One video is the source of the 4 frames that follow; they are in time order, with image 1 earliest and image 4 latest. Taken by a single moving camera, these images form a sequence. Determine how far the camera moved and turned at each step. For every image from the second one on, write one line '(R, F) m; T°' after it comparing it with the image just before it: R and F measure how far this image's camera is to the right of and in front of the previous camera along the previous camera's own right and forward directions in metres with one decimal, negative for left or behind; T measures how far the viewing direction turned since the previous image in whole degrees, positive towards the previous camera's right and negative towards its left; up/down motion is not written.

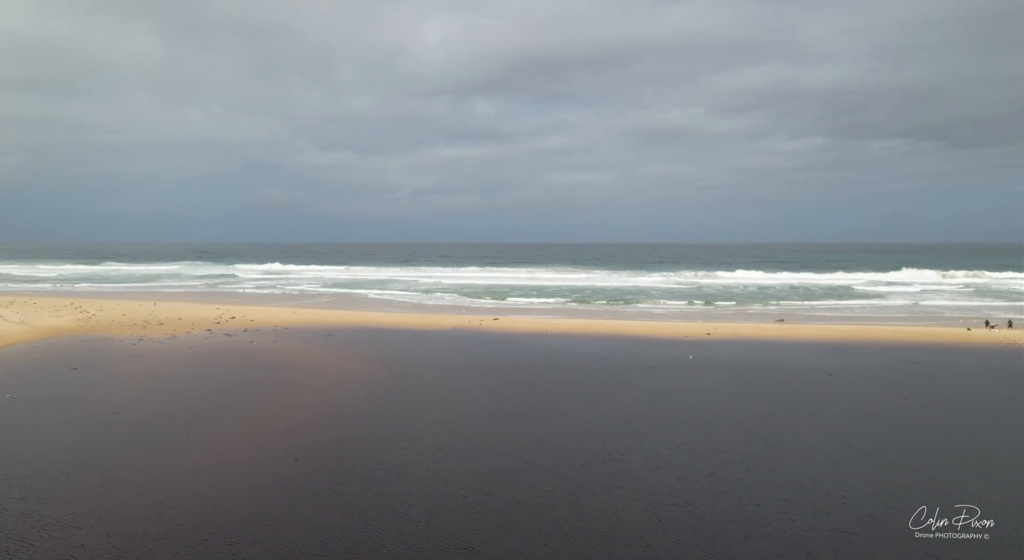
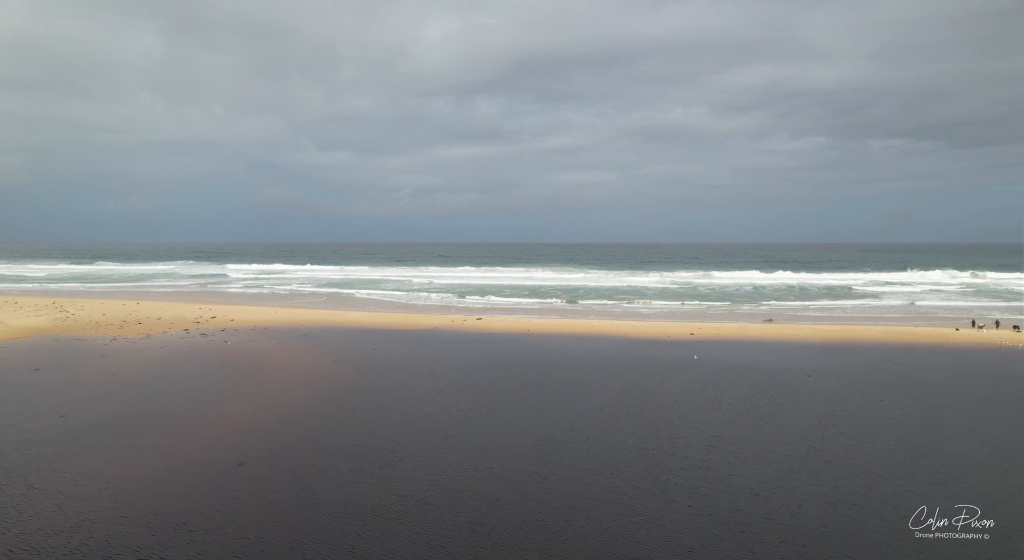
(+0.3, +0.2) m; 0°
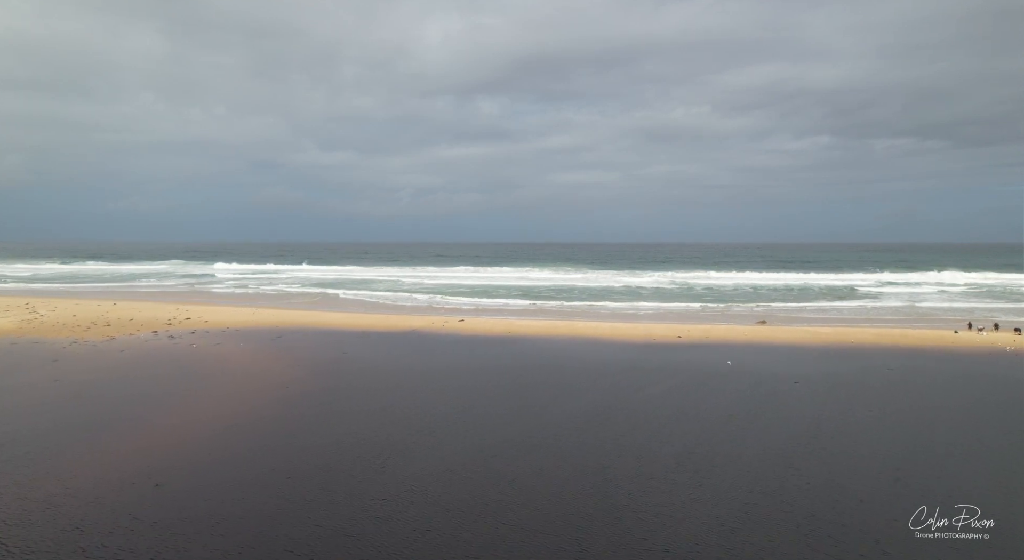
(+0.3, +0.4) m; 0°
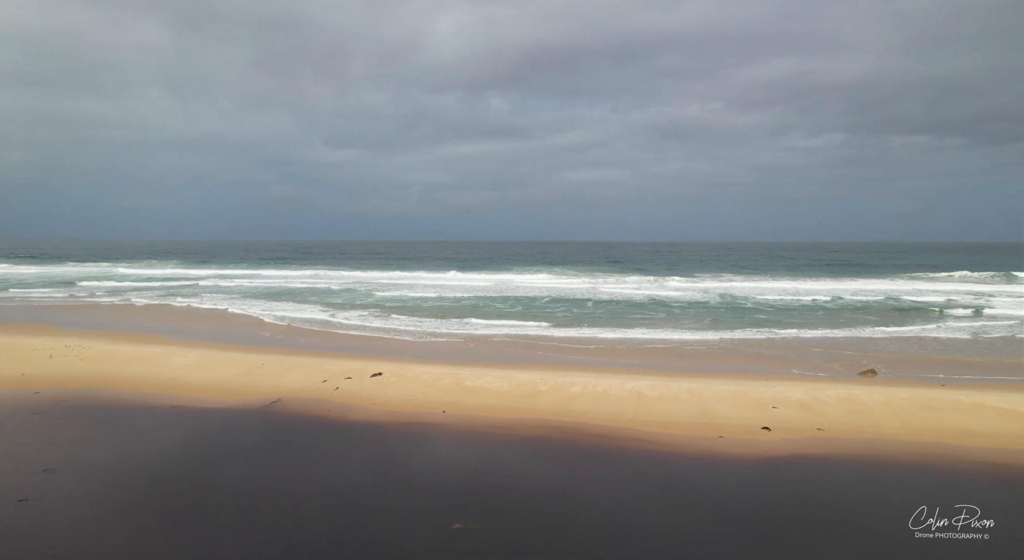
(+0.7, +5.2) m; -1°
